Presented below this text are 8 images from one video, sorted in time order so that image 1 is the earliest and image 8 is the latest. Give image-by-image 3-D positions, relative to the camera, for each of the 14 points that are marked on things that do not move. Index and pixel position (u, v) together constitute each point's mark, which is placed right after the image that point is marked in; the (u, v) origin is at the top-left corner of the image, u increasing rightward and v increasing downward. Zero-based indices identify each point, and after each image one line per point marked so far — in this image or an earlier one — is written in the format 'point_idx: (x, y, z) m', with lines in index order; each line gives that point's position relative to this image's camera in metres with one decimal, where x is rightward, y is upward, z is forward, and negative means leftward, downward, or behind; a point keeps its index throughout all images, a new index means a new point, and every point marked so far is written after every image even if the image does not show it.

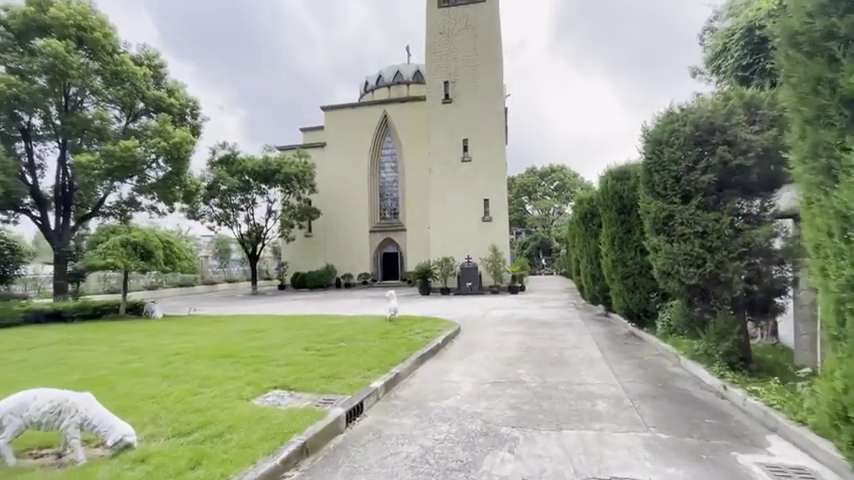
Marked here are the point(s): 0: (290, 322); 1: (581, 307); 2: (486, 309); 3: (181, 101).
0: (-3.3, -2.0, +9.5) m
1: (+4.8, -2.1, +12.4) m
2: (+1.9, -2.3, +13.1) m
3: (-9.5, +5.4, +15.4) m
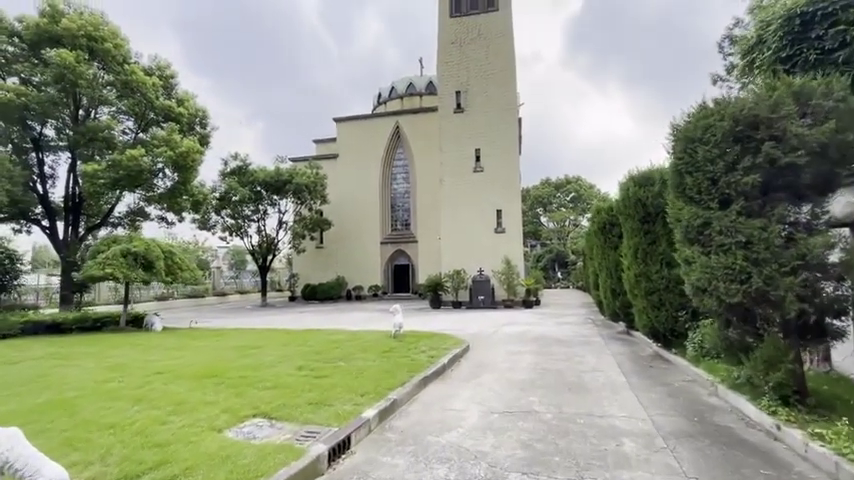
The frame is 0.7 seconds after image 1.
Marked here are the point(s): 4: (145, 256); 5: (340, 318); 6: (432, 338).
0: (-3.1, -2.2, +9.0) m
1: (+5.0, -2.5, +11.6) m
2: (+2.2, -2.7, +12.4) m
3: (-9.1, +5.0, +15.3) m
4: (-7.6, -0.4, +10.7) m
5: (-3.5, -3.2, +16.4) m
6: (+0.1, -2.2, +9.0) m
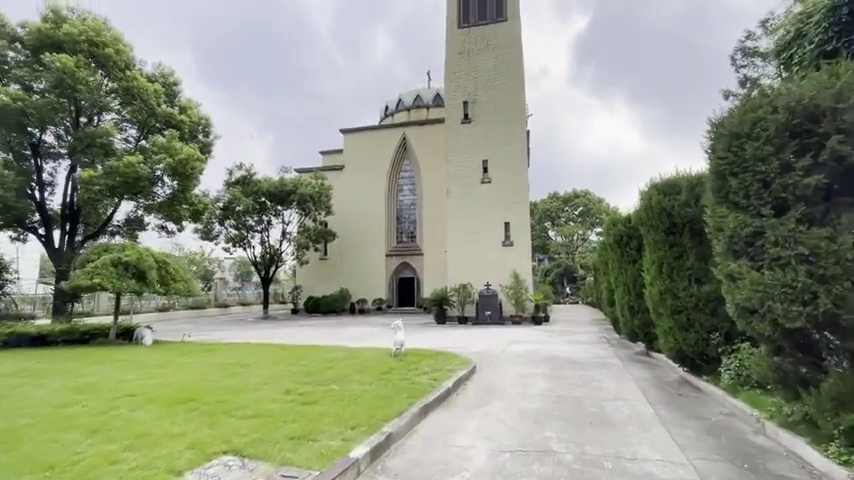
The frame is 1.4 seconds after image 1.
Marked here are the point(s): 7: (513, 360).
0: (-3.0, -2.4, +8.4) m
1: (+5.2, -2.8, +10.9) m
2: (+2.3, -3.0, +11.7) m
3: (-8.8, +4.6, +15.1) m
4: (-7.5, -0.7, +10.2) m
5: (-3.4, -3.7, +15.7) m
6: (+0.1, -2.5, +8.3) m
7: (+1.9, -2.7, +8.9) m
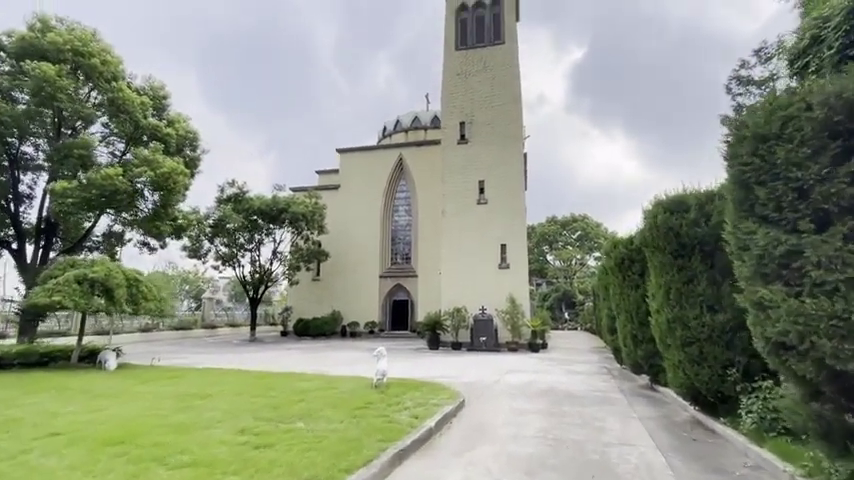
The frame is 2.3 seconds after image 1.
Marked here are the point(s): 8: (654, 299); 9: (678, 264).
0: (-3.3, -2.8, +7.7) m
1: (+4.8, -3.4, +10.1) m
2: (+2.0, -3.6, +10.9) m
3: (-9.1, +4.0, +14.7) m
4: (-7.7, -1.0, +9.5) m
5: (-3.7, -4.4, +14.9) m
6: (-0.1, -2.8, +7.6) m
7: (+1.6, -3.1, +8.1) m
8: (+3.6, -0.9, +6.3) m
9: (+3.6, -0.3, +5.7) m
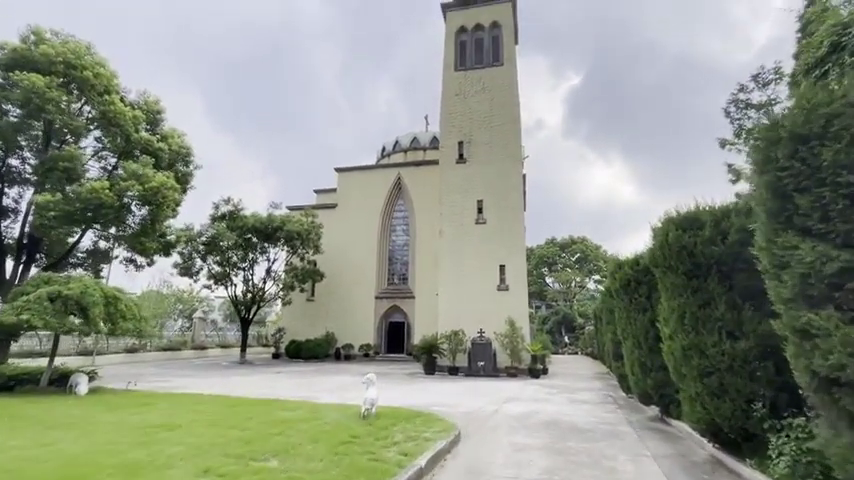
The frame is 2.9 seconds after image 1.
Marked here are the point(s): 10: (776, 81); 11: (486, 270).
0: (-3.5, -3.1, +7.1) m
1: (+4.7, -3.9, +9.5) m
2: (+1.9, -4.1, +10.3) m
3: (-9.1, +3.4, +14.4) m
4: (-7.8, -1.4, +9.0) m
5: (-3.9, -5.1, +14.2) m
6: (-0.3, -3.2, +6.9) m
7: (+1.5, -3.5, +7.5) m
8: (+3.5, -1.2, +5.8) m
9: (+3.5, -0.6, +5.2) m
10: (+13.7, +6.1, +15.9) m
11: (+2.9, -1.5, +19.7) m
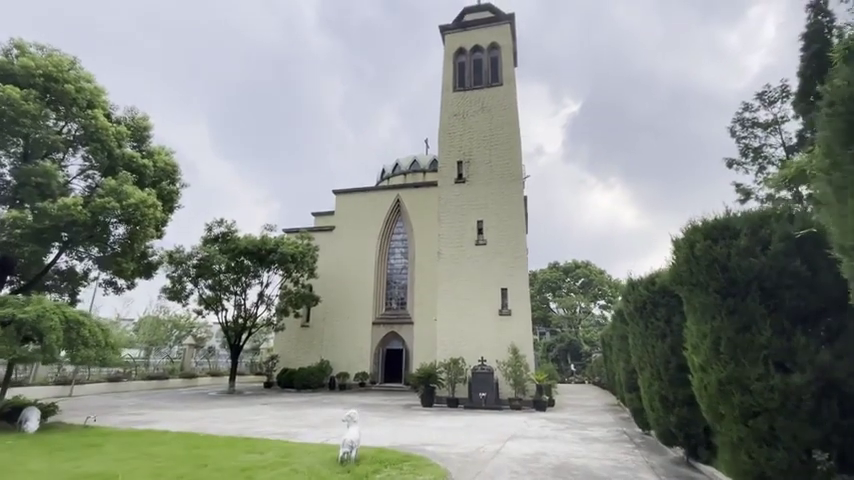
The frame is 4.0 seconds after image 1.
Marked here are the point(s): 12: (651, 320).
0: (-3.6, -3.3, +6.1) m
1: (+4.5, -4.3, +8.4) m
2: (+1.7, -4.6, +9.2) m
3: (-9.3, +2.6, +13.8) m
4: (-8.0, -1.7, +8.1) m
5: (-4.0, -5.8, +13.1) m
6: (-0.5, -3.4, +5.9) m
7: (+1.3, -3.7, +6.5) m
8: (+3.3, -1.4, +4.9) m
9: (+3.3, -0.7, +4.4) m
10: (+13.6, +5.3, +15.4) m
11: (+2.8, -2.5, +18.7) m
12: (+4.0, -1.4, +7.2) m
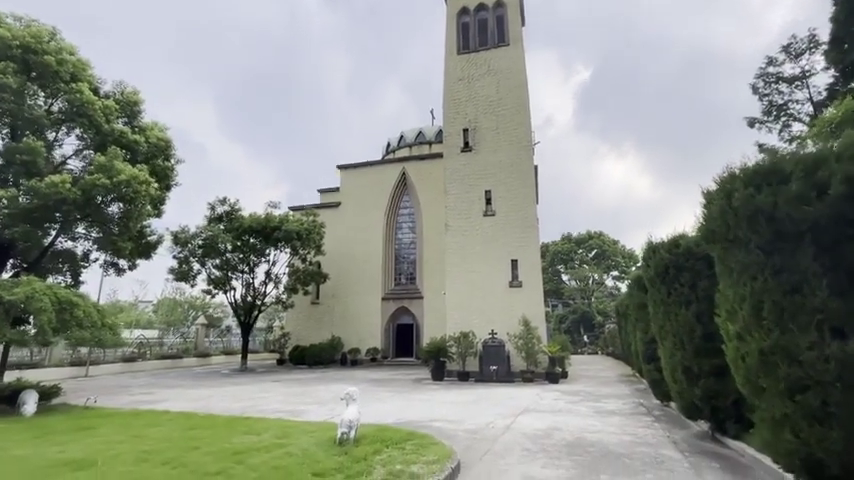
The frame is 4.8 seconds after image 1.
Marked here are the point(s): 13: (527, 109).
0: (-3.6, -2.9, +5.8) m
1: (+4.7, -3.5, +8.0) m
2: (+1.9, -3.8, +8.8) m
3: (-9.2, +3.3, +13.3) m
4: (-7.9, -1.3, +7.9) m
5: (-3.7, -4.9, +12.9) m
6: (-0.4, -2.9, +5.6) m
7: (+1.4, -3.2, +6.1) m
8: (+3.3, -0.8, +4.3) m
9: (+3.2, -0.2, +3.7) m
10: (+13.6, +6.7, +14.1) m
11: (+3.2, -1.2, +18.2) m
12: (+4.1, -0.7, +6.5) m
13: (+4.9, +6.3, +19.3) m
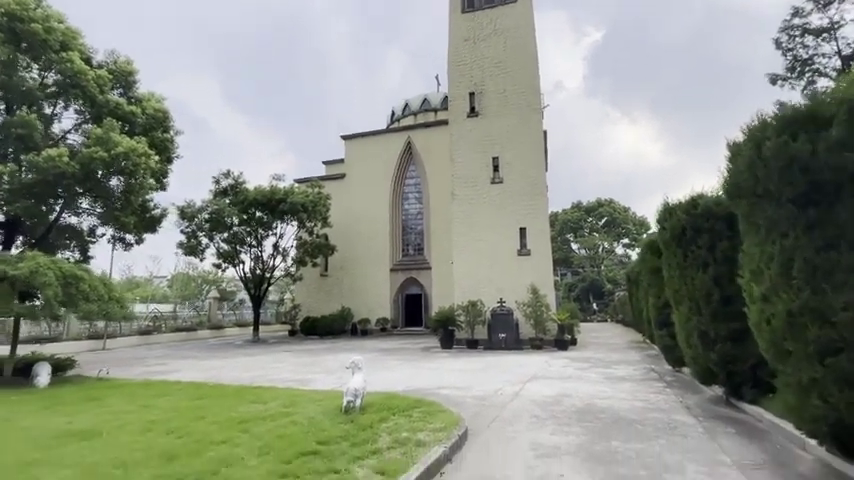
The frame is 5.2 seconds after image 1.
0: (-3.5, -2.4, +5.8) m
1: (+4.8, -2.8, +7.8) m
2: (+2.1, -3.1, +8.7) m
3: (-9.0, +4.2, +13.0) m
4: (-7.8, -0.8, +7.8) m
5: (-3.4, -4.0, +13.0) m
6: (-0.3, -2.4, +5.5) m
7: (+1.5, -2.6, +6.0) m
8: (+3.3, -0.4, +4.0) m
9: (+3.3, +0.2, +3.4) m
10: (+13.7, +8.0, +13.0) m
11: (+3.5, +0.3, +17.9) m
12: (+4.1, -0.1, +6.2) m
13: (+5.1, +7.9, +18.4) m
